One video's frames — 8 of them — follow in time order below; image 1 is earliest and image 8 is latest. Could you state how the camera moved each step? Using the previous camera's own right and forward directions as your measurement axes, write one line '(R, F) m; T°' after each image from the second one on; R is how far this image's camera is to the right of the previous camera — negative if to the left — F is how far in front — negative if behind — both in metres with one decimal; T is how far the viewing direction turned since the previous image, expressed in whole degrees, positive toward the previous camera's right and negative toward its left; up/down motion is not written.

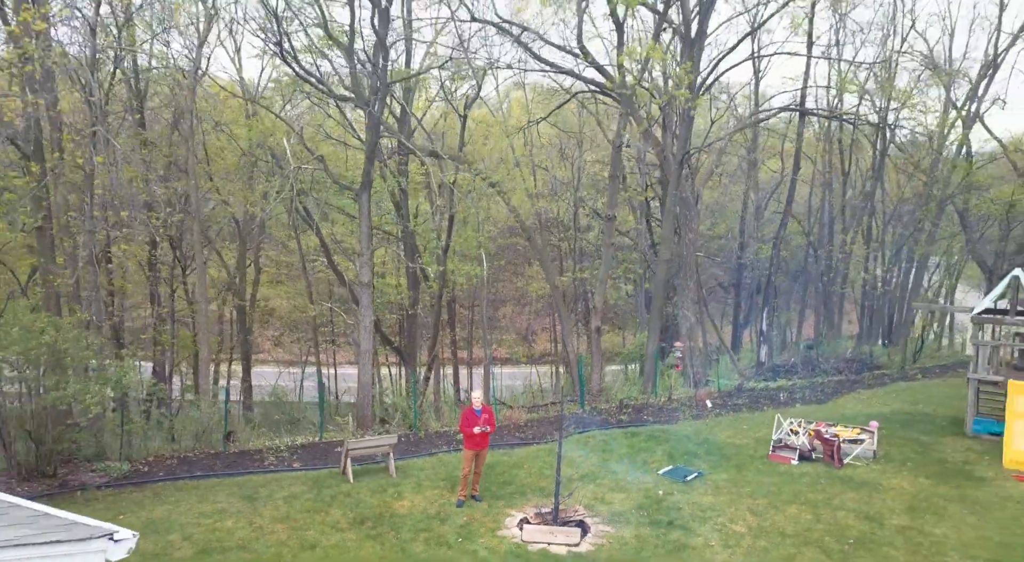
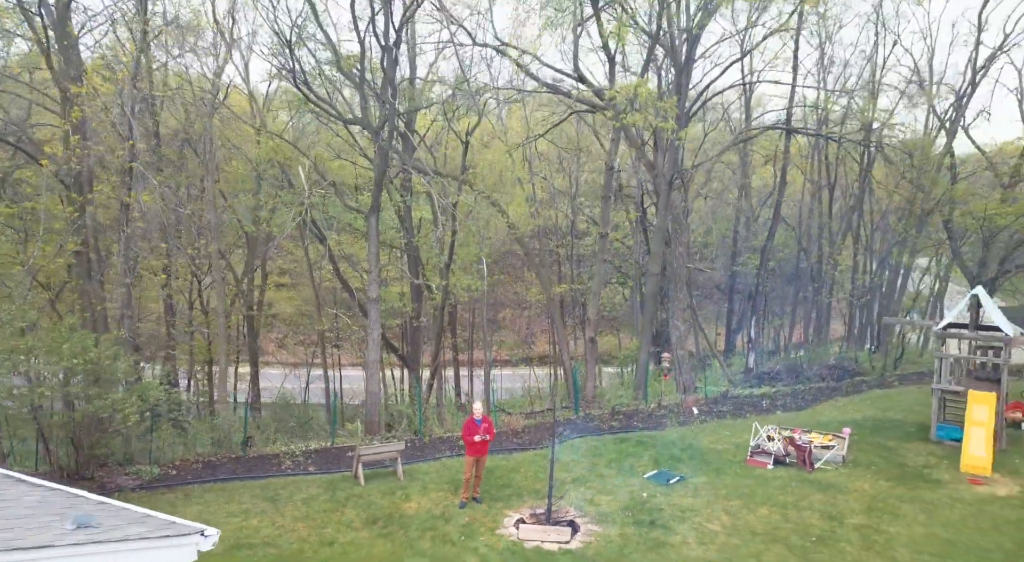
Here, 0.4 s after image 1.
(0.0, -1.1) m; 0°
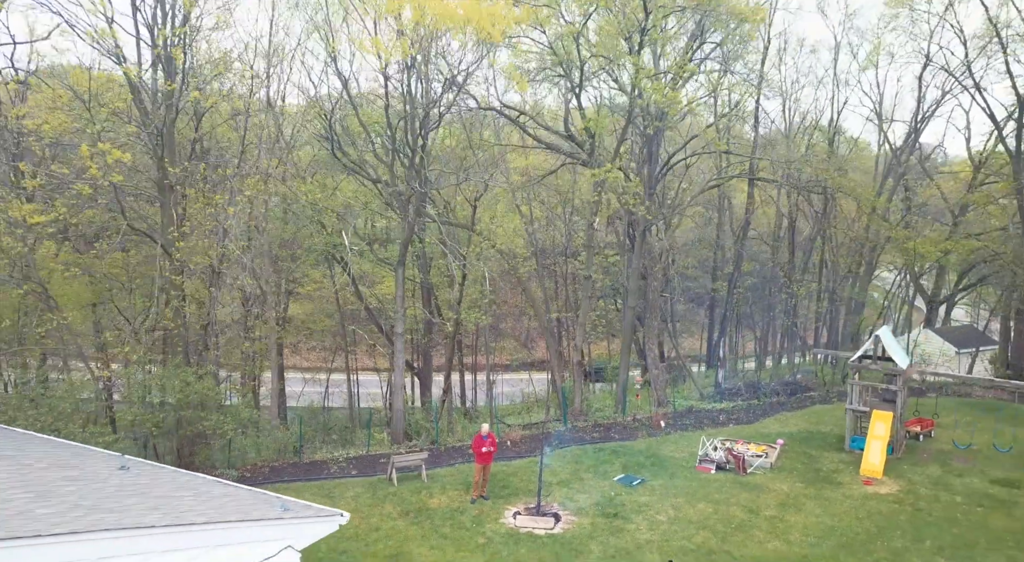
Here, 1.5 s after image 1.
(+0.1, -3.9) m; 0°
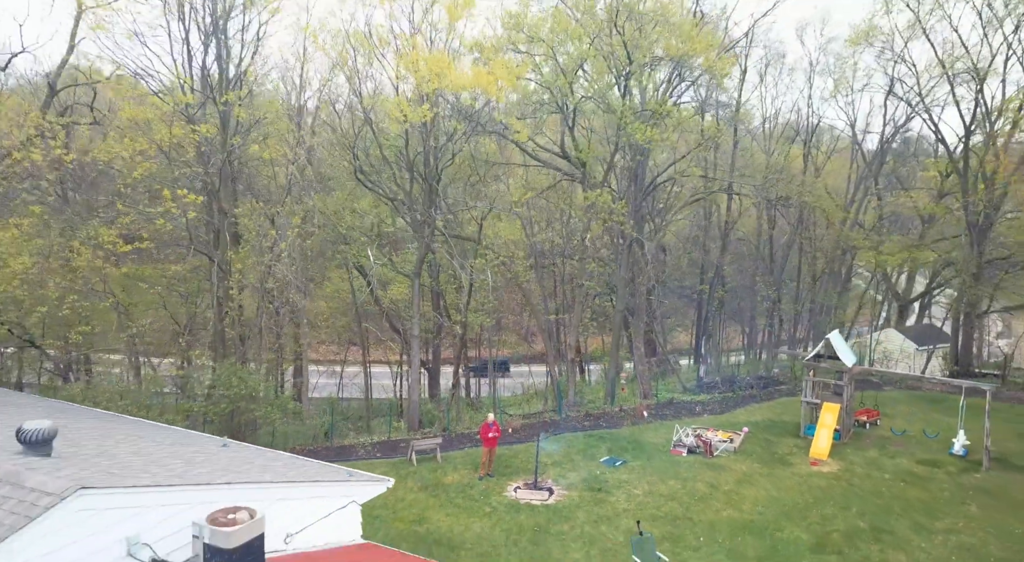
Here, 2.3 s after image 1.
(0.0, -3.0) m; 0°
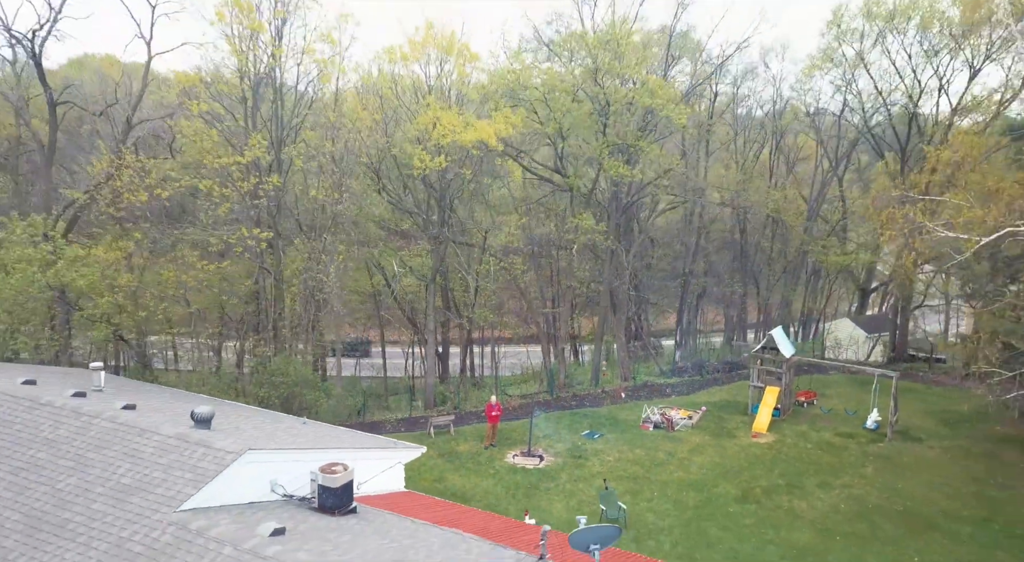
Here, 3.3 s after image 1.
(+0.1, -4.6) m; 0°
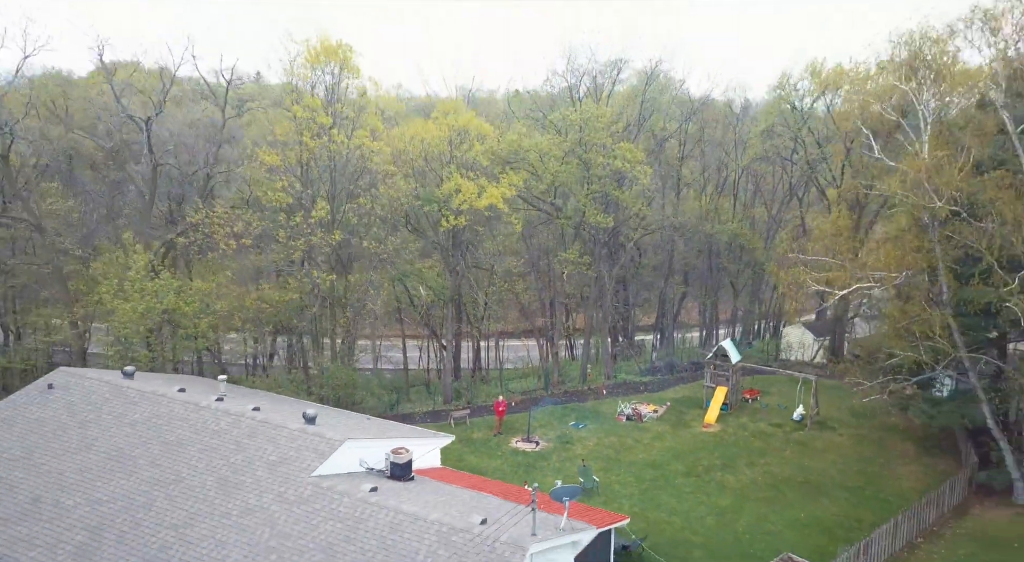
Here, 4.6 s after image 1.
(-0.1, -6.6) m; 0°
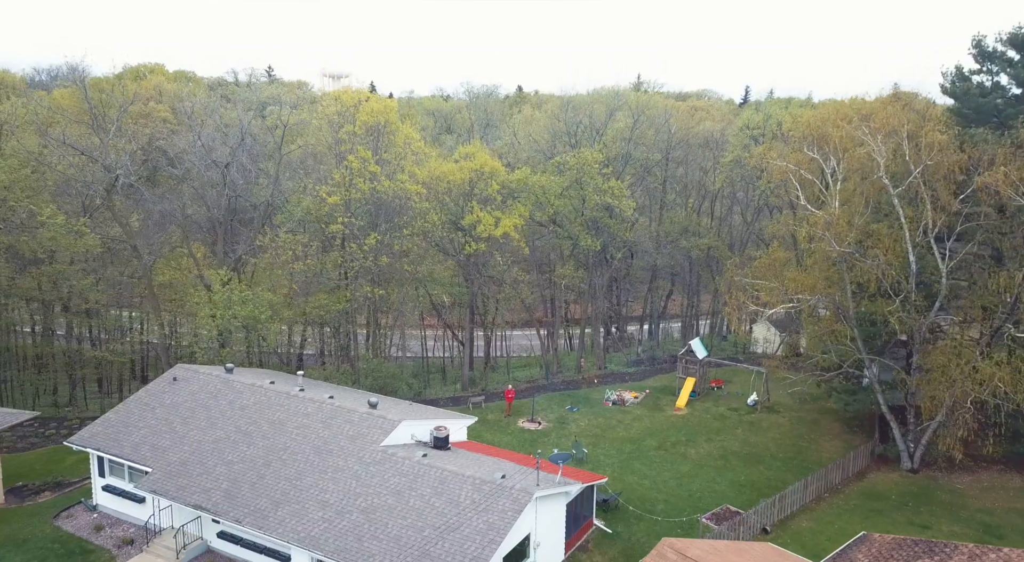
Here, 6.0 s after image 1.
(-0.3, -7.0) m; 0°
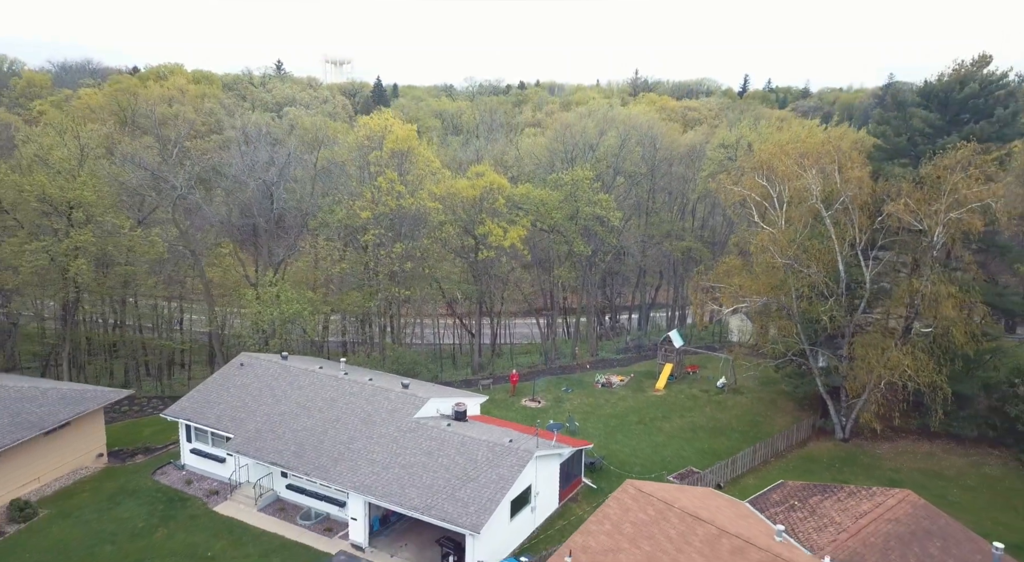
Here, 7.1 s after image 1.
(-0.2, -6.4) m; 0°
